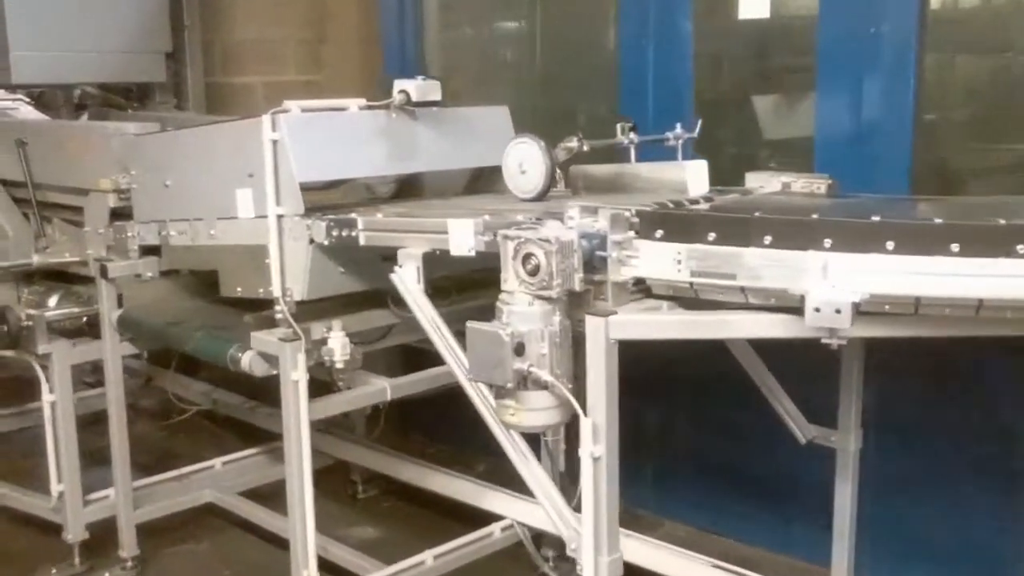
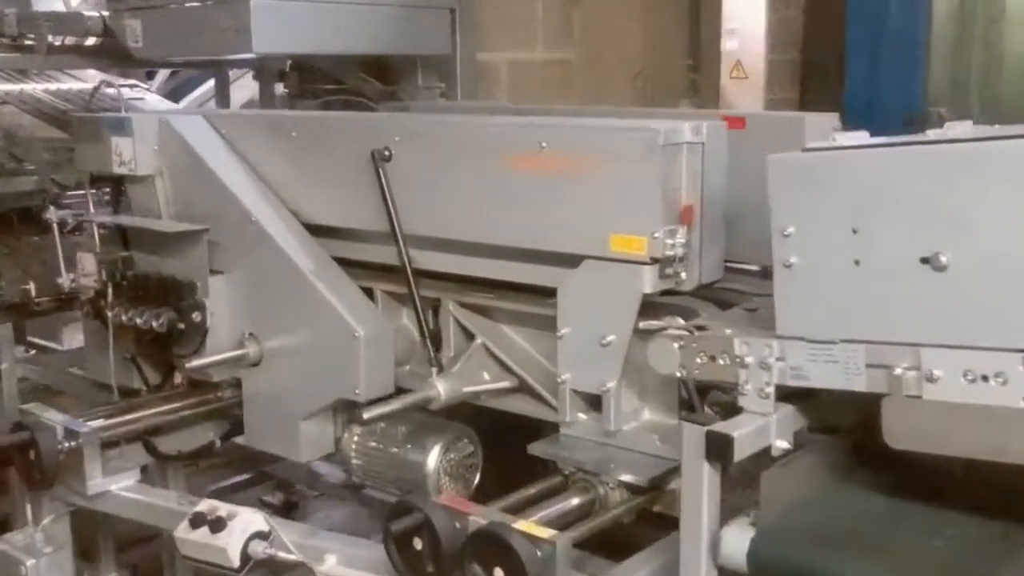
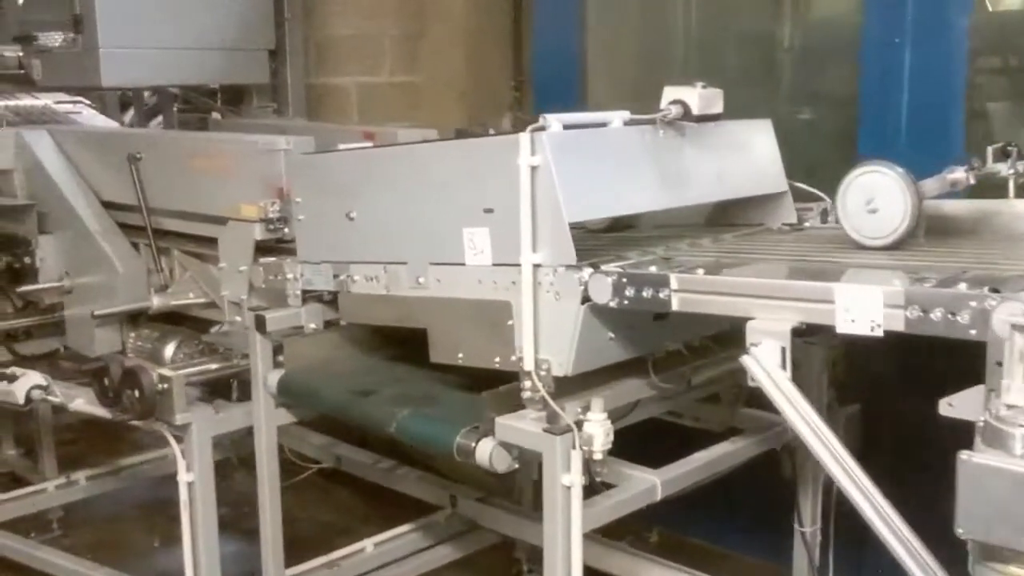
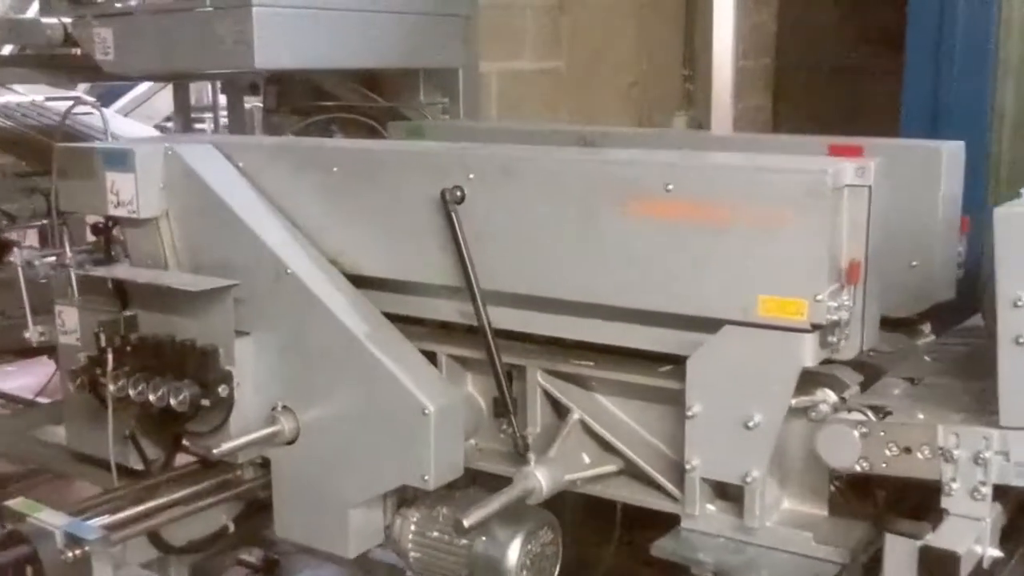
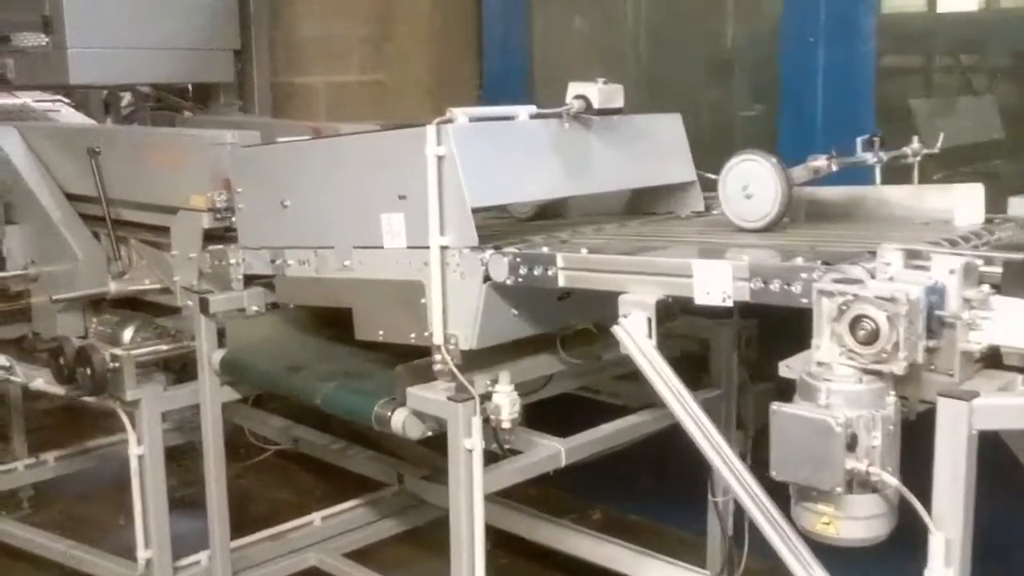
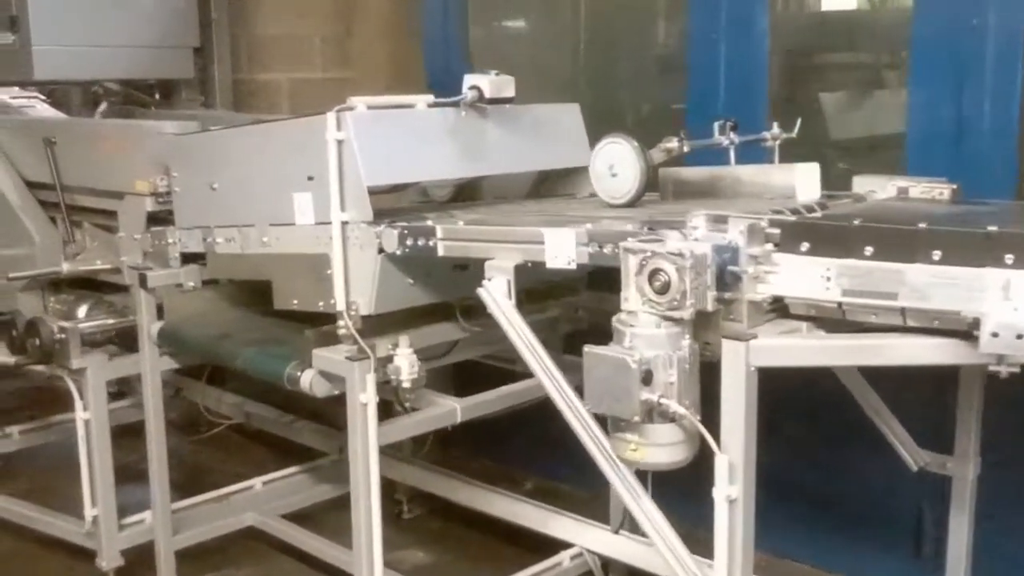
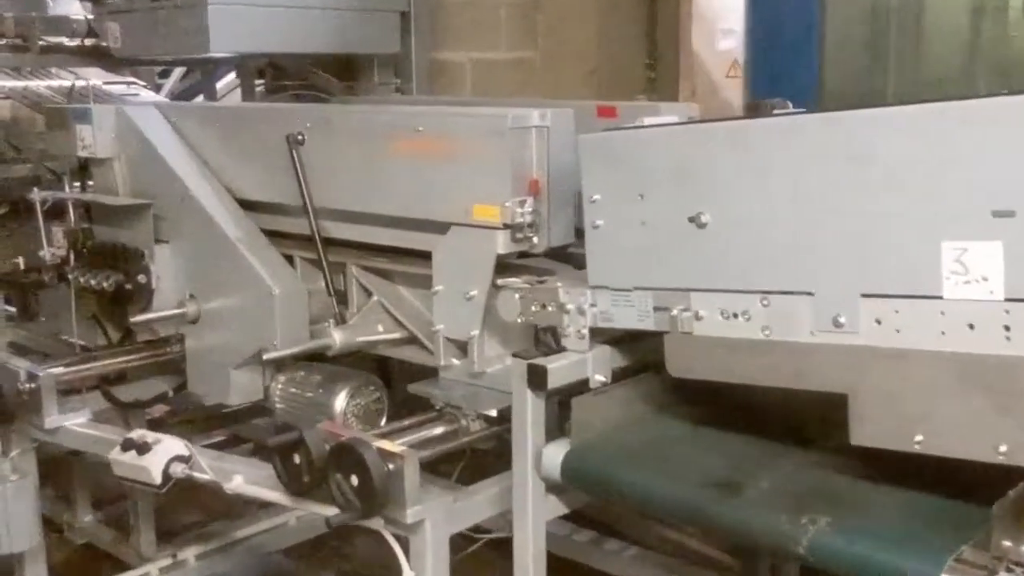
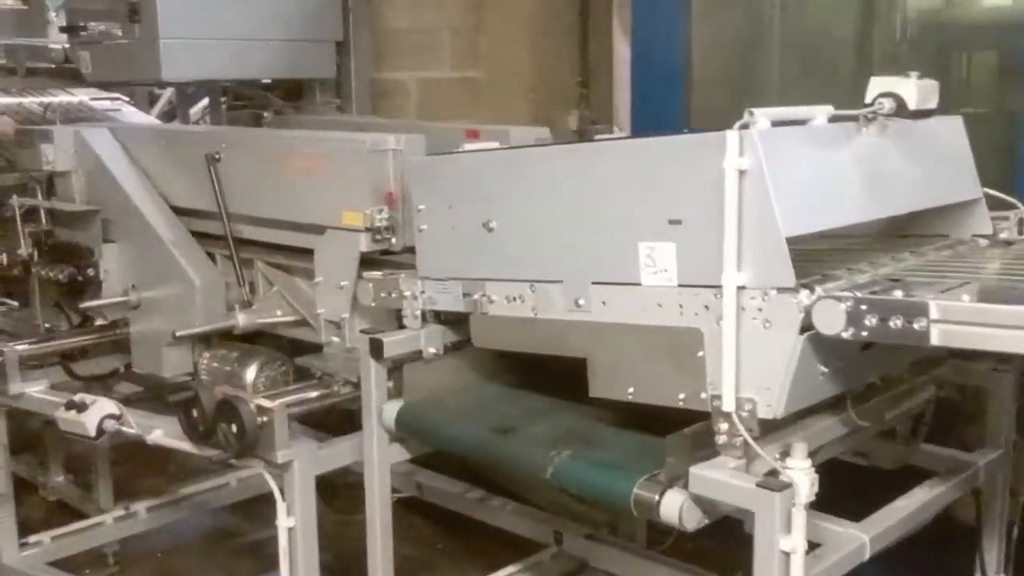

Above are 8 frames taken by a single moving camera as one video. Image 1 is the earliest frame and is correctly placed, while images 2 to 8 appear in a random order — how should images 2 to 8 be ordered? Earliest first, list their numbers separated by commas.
6, 5, 3, 8, 7, 2, 4
